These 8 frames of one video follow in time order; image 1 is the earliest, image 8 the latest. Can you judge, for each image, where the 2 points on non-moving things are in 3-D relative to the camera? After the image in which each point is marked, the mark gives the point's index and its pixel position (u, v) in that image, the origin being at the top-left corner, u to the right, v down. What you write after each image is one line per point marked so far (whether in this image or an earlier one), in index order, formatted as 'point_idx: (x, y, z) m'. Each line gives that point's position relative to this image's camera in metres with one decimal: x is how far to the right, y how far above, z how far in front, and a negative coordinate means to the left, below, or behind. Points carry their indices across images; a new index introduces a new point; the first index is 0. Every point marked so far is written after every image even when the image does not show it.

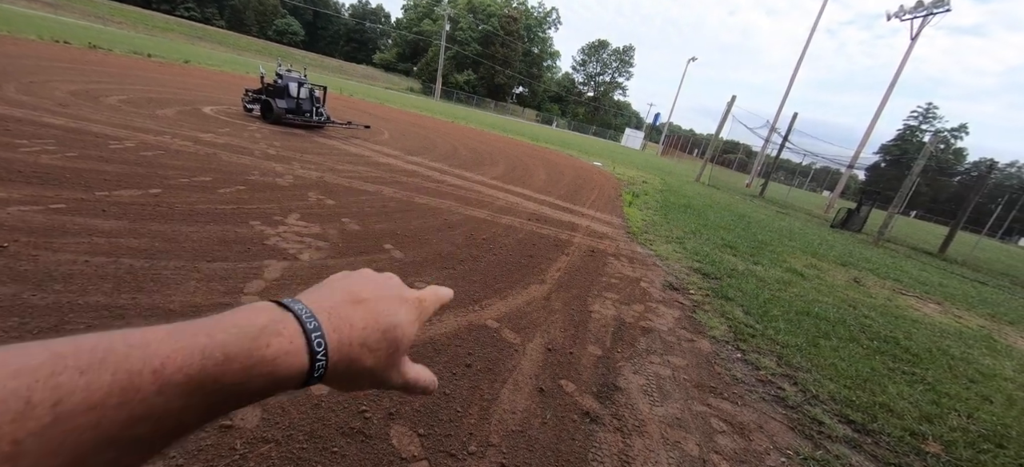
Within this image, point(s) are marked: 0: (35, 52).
0: (-17.6, +6.6, +16.5) m
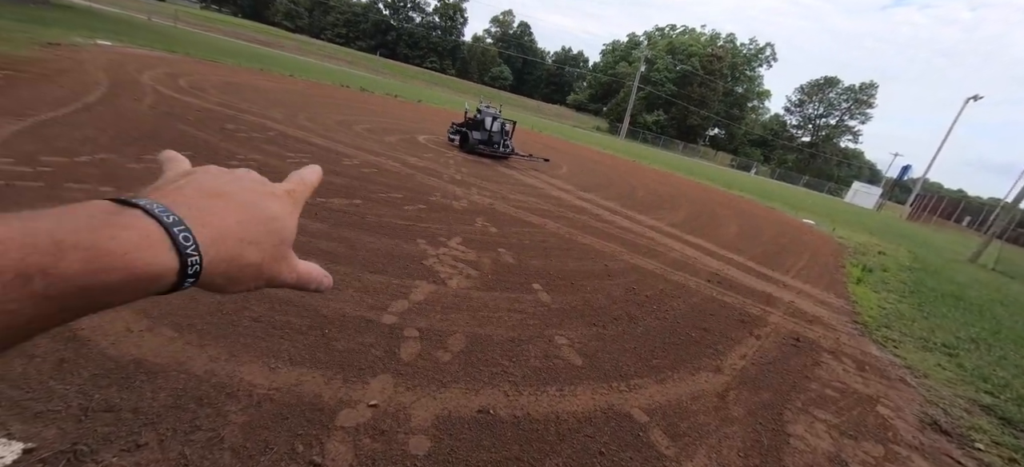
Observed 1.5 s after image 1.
0: (-9.5, +6.8, +21.5) m
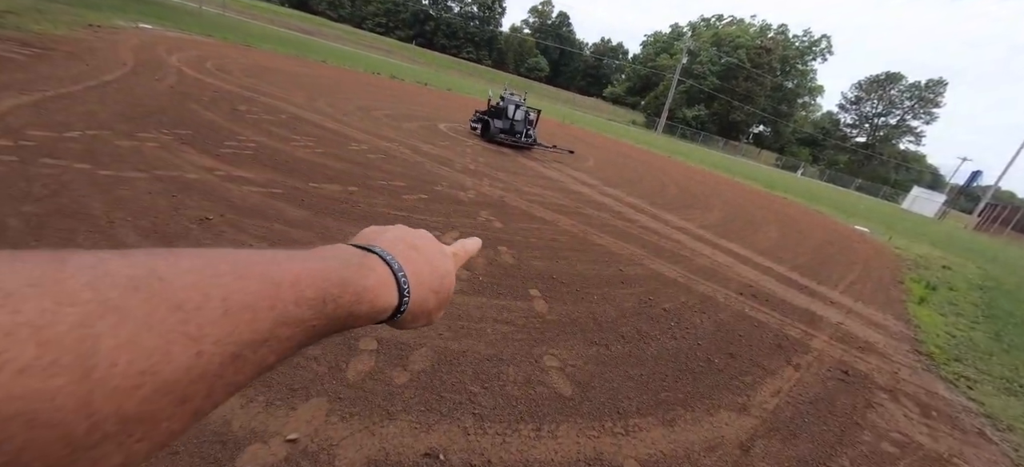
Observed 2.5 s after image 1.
0: (-8.0, +7.5, +21.3) m
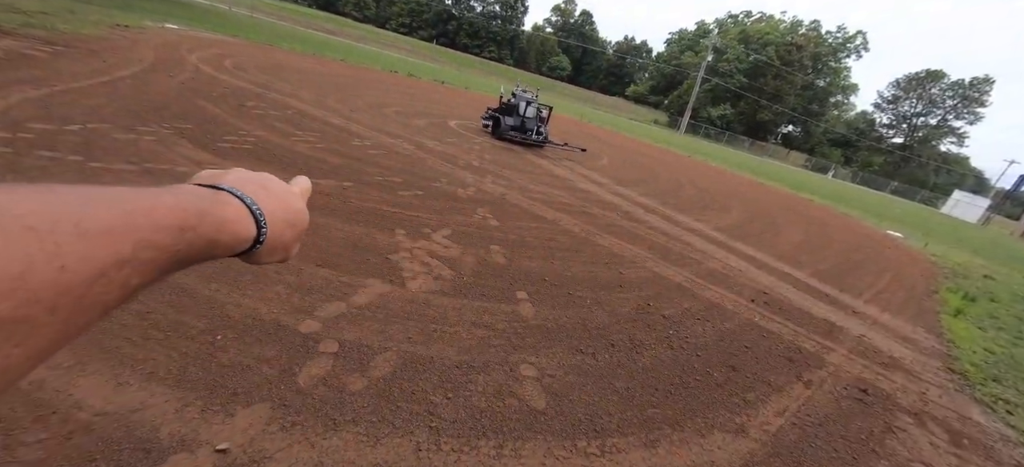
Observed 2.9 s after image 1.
0: (-7.2, +7.6, +21.4) m
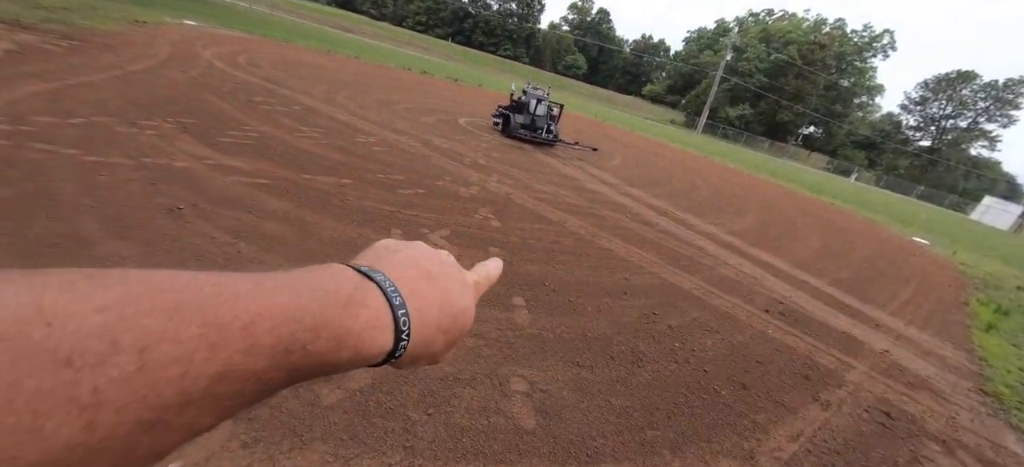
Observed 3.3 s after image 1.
0: (-6.6, +7.7, +21.3) m
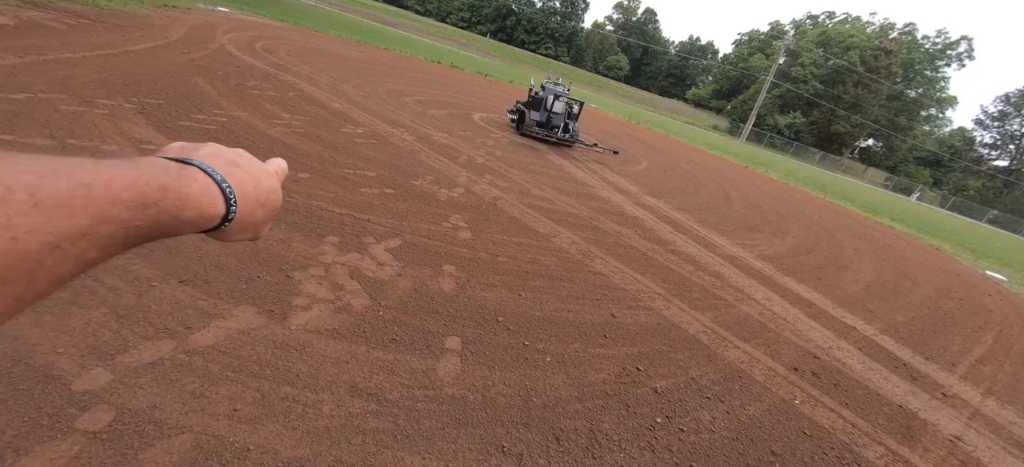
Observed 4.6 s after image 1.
0: (-5.3, +7.9, +20.8) m
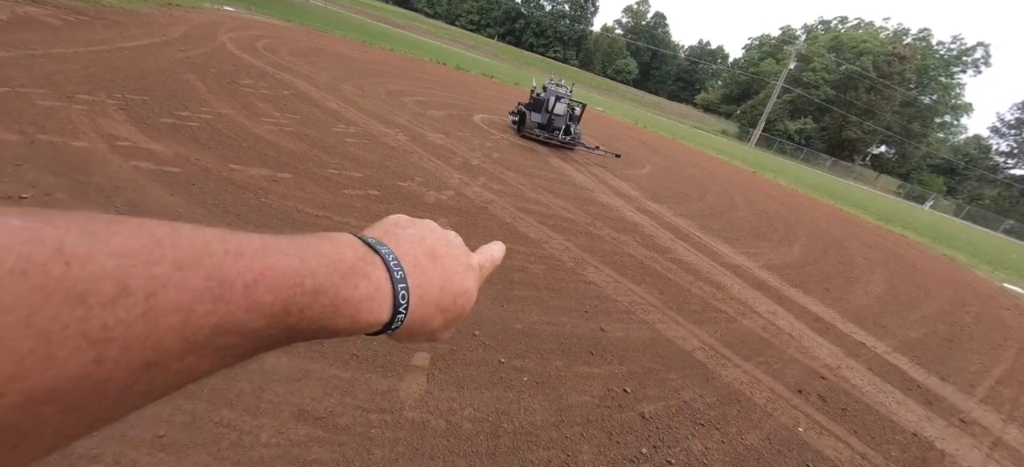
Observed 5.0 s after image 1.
0: (-5.1, +7.8, +20.6) m
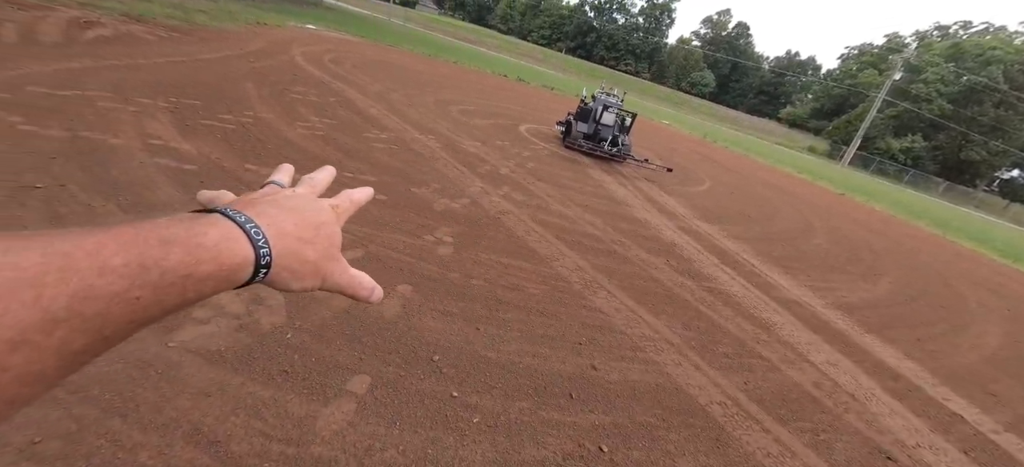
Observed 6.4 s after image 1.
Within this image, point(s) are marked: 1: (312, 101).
0: (-2.2, +7.4, +20.9) m
1: (-4.0, +2.7, +9.1) m
